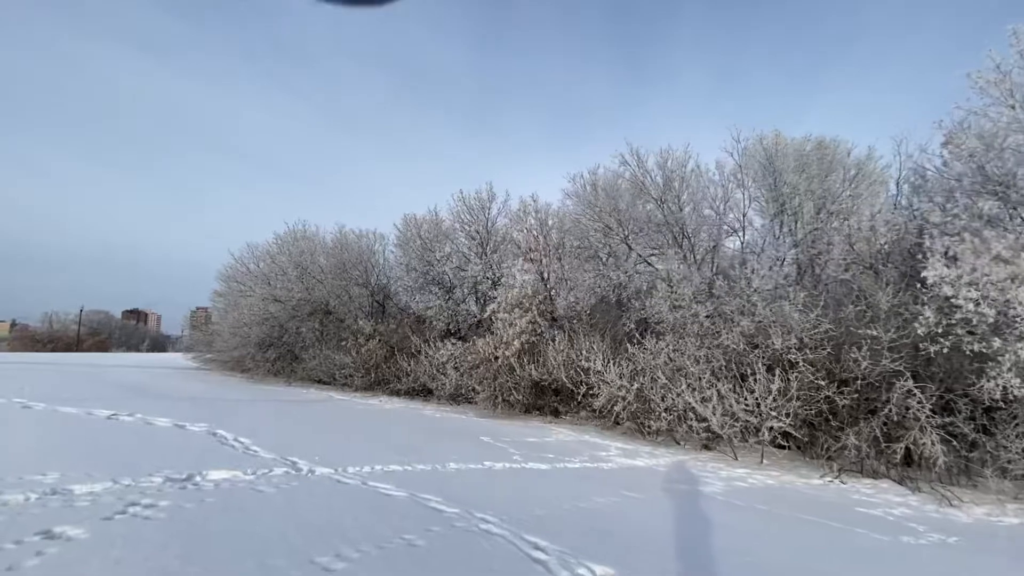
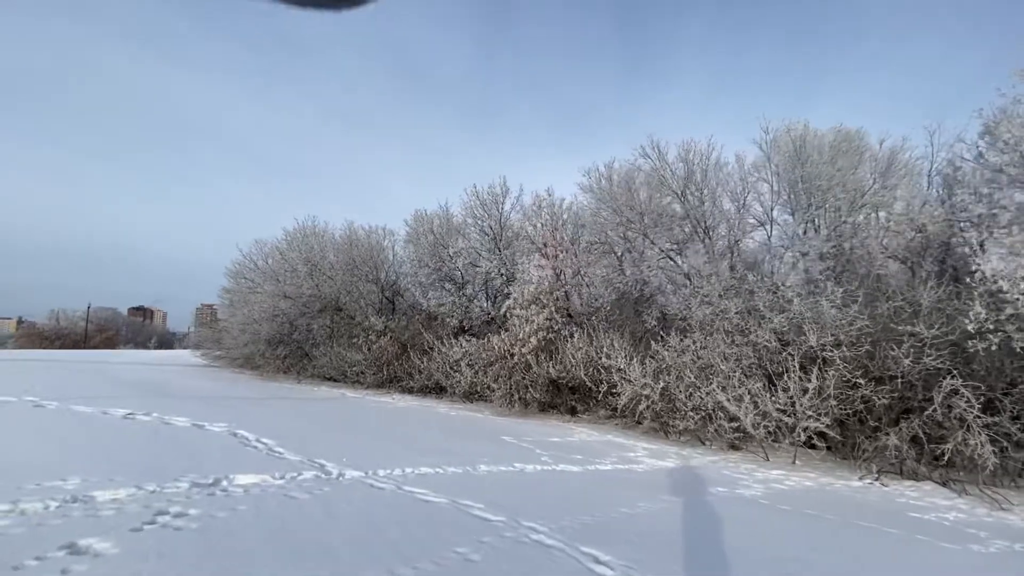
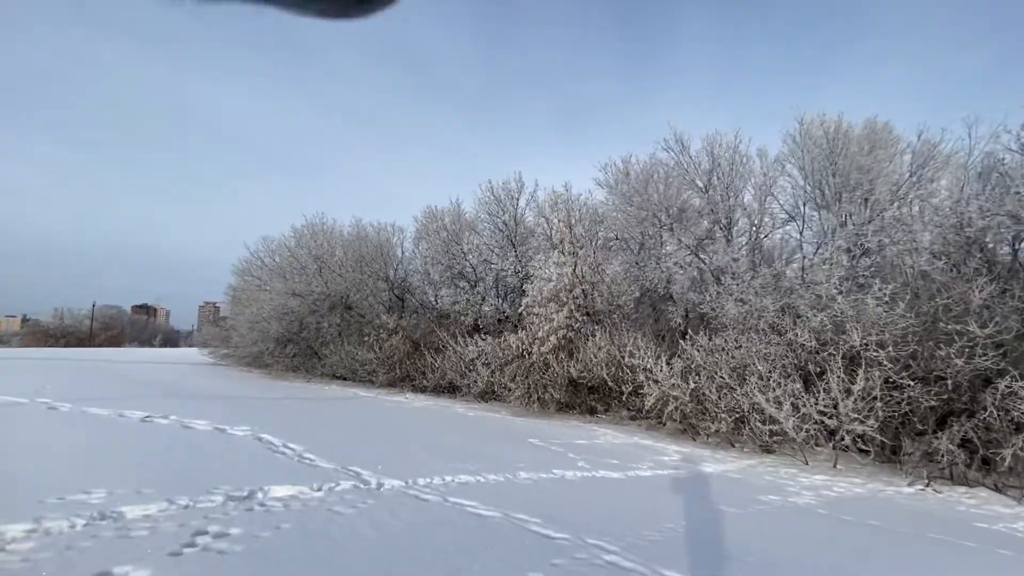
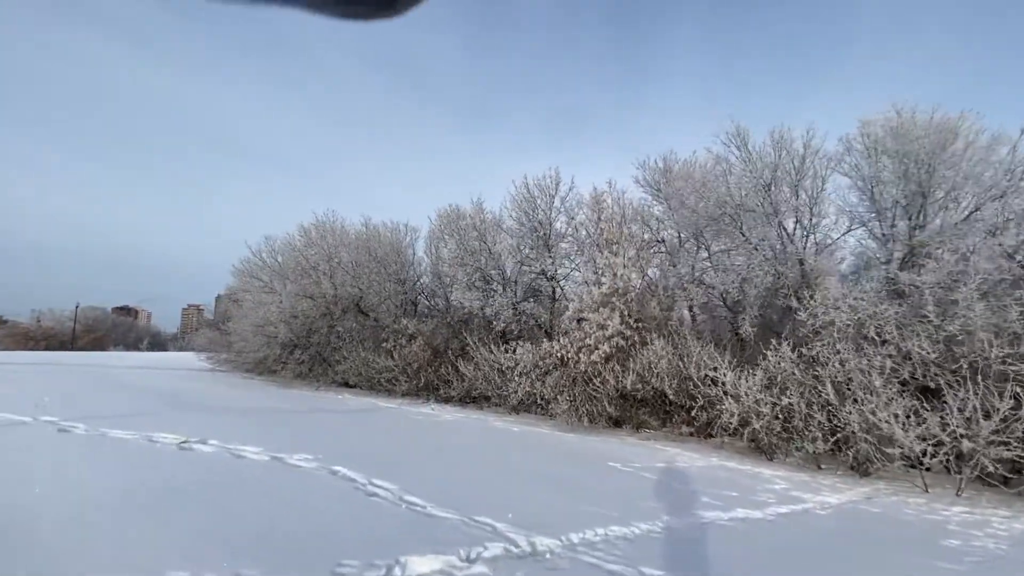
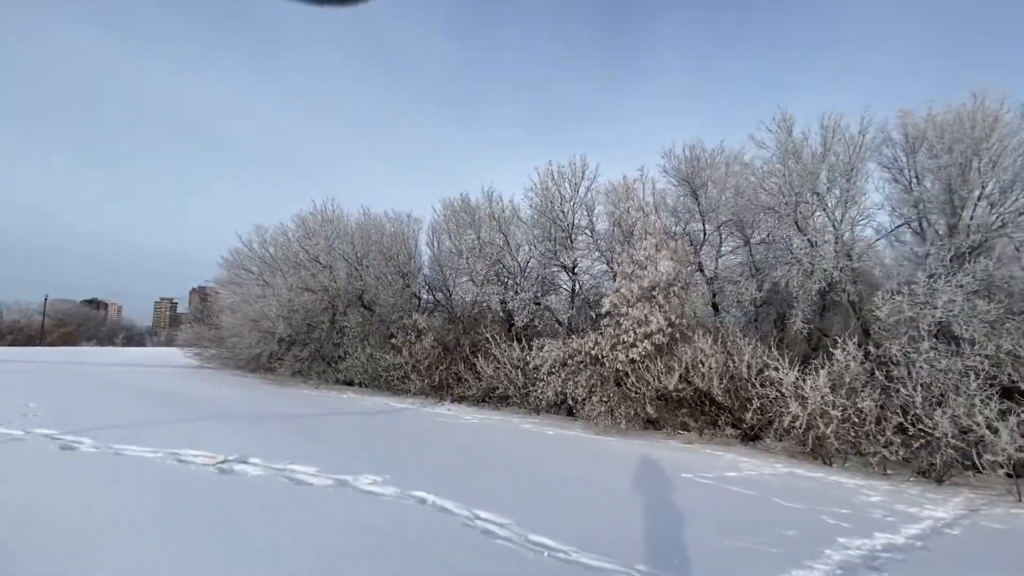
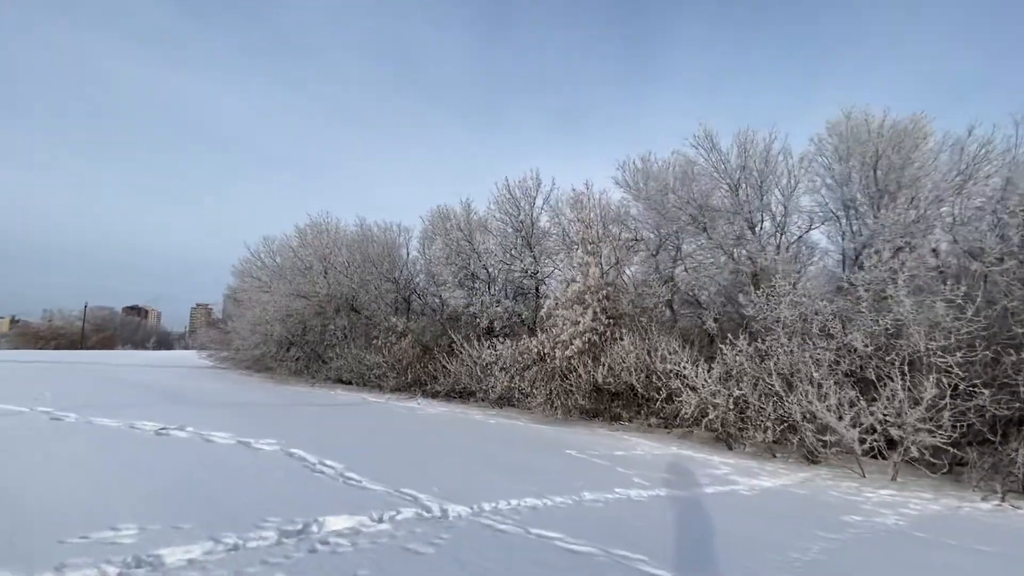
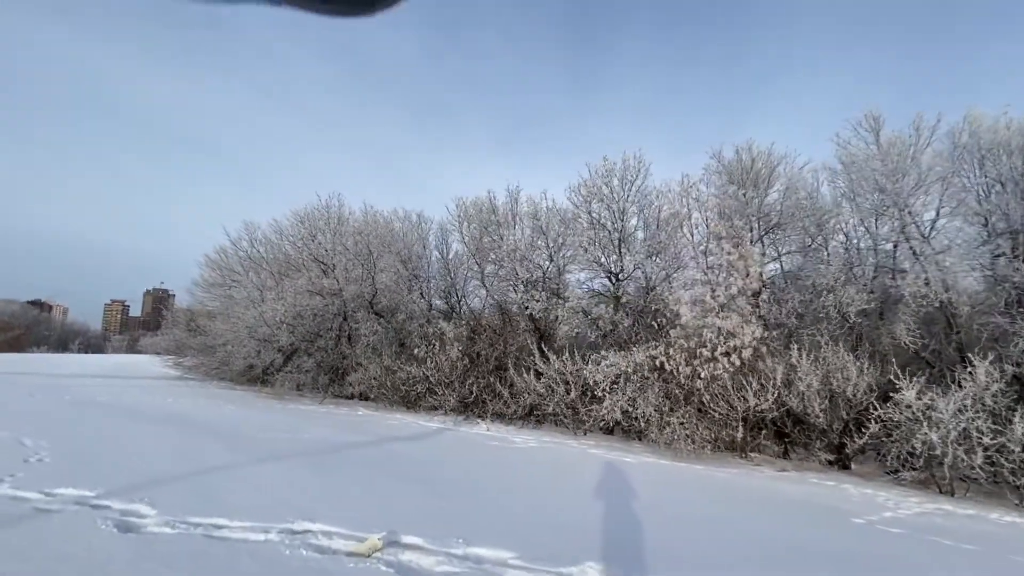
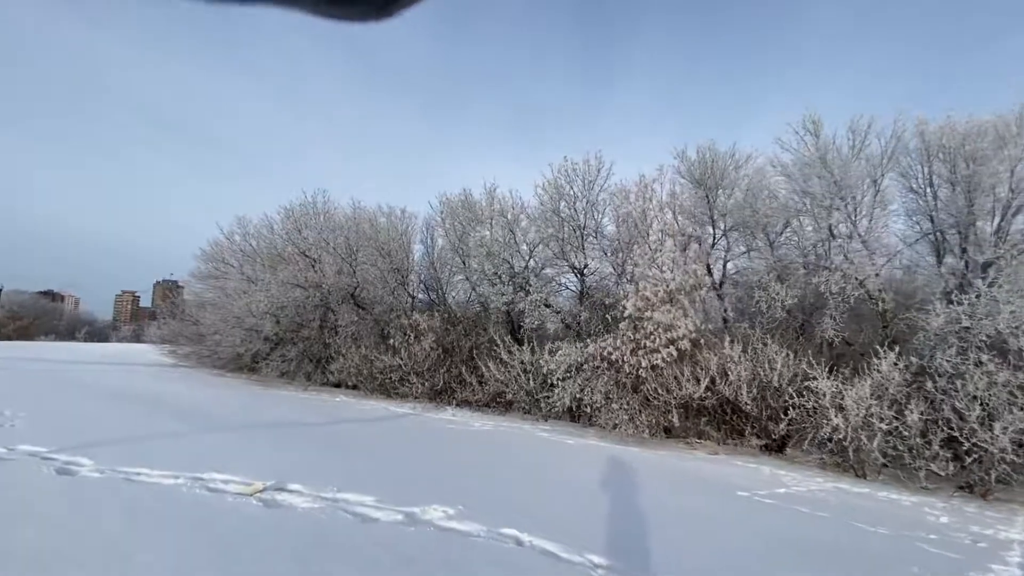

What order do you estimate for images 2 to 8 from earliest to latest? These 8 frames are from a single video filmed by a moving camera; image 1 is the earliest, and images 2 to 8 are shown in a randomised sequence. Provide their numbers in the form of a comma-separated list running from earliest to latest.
2, 3, 6, 4, 5, 8, 7
